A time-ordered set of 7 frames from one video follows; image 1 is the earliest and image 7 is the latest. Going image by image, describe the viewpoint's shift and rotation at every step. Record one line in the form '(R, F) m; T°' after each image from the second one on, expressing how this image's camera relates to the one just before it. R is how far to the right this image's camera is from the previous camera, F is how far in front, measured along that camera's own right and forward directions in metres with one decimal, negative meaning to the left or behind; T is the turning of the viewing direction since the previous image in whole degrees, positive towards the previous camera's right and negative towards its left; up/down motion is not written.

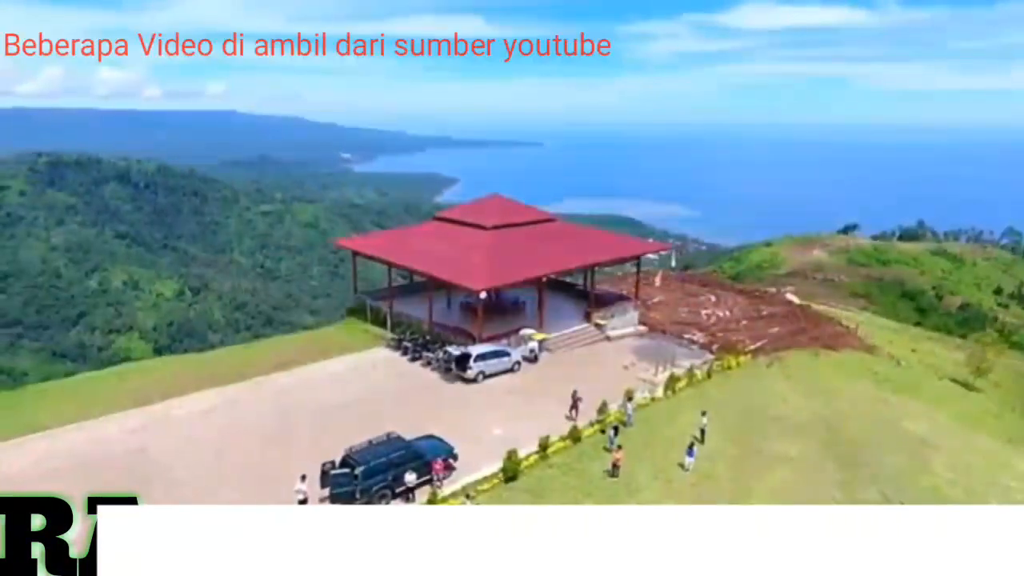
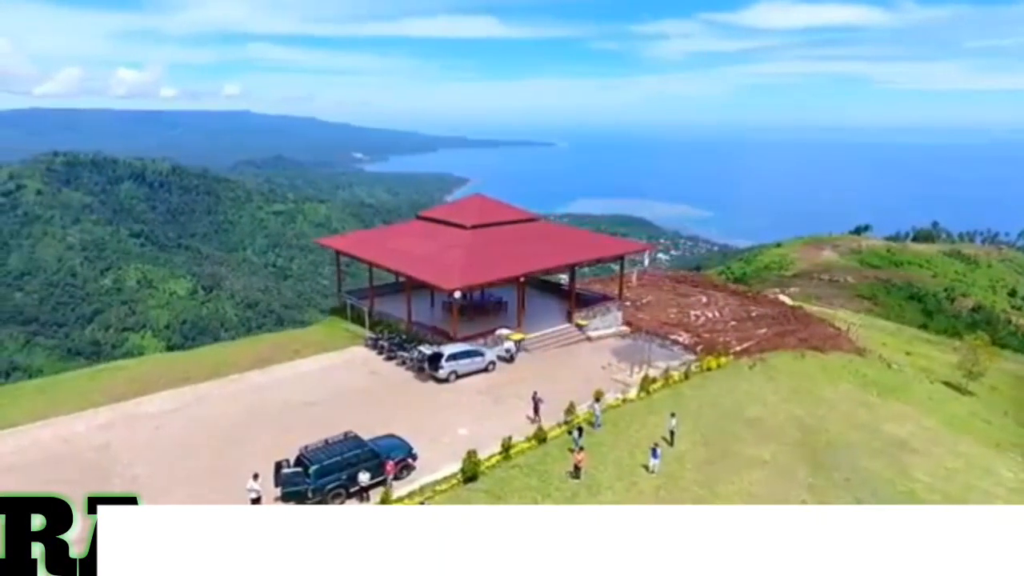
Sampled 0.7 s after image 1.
(+0.3, 0.0) m; -1°
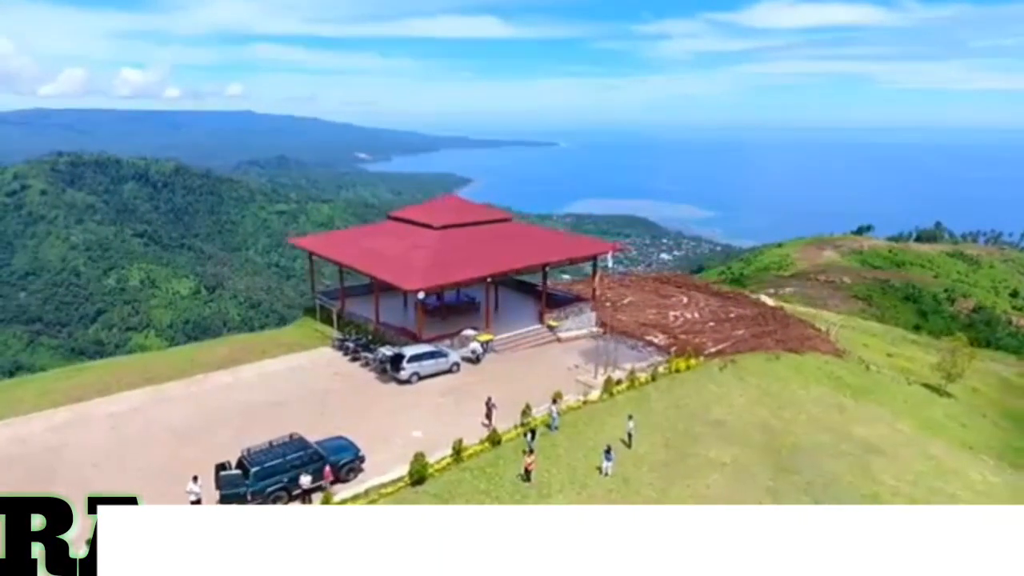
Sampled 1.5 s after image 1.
(+4.5, +0.7) m; -1°
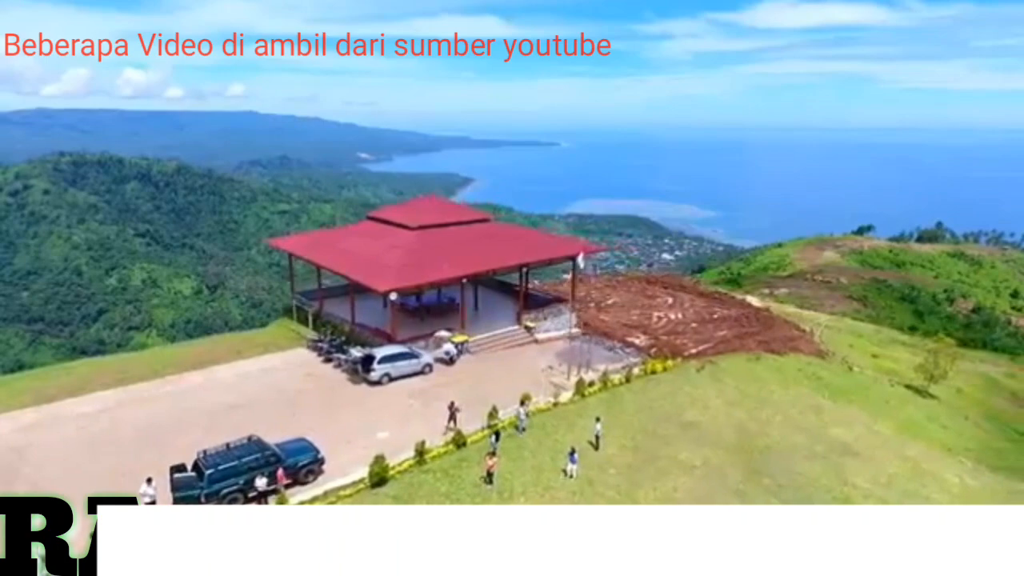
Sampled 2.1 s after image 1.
(+3.4, +0.2) m; 0°
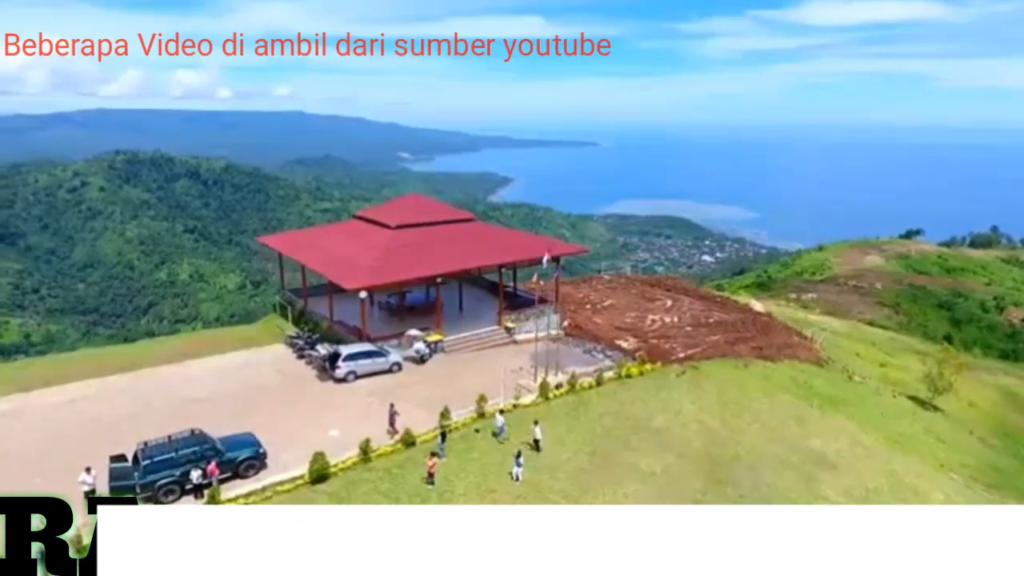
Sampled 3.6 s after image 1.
(+8.6, +0.5) m; -4°
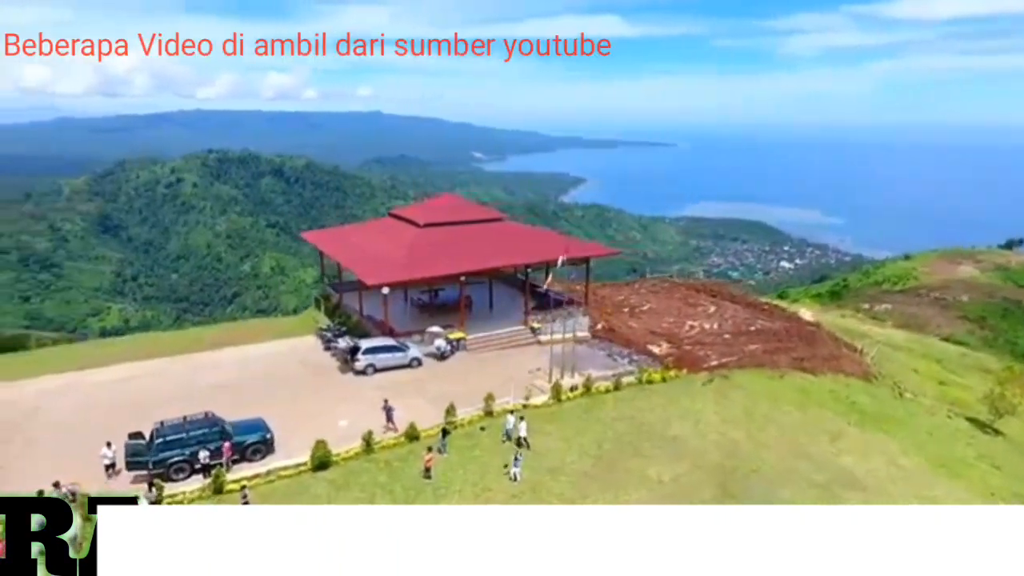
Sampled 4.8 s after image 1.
(+7.0, +0.2) m; -6°
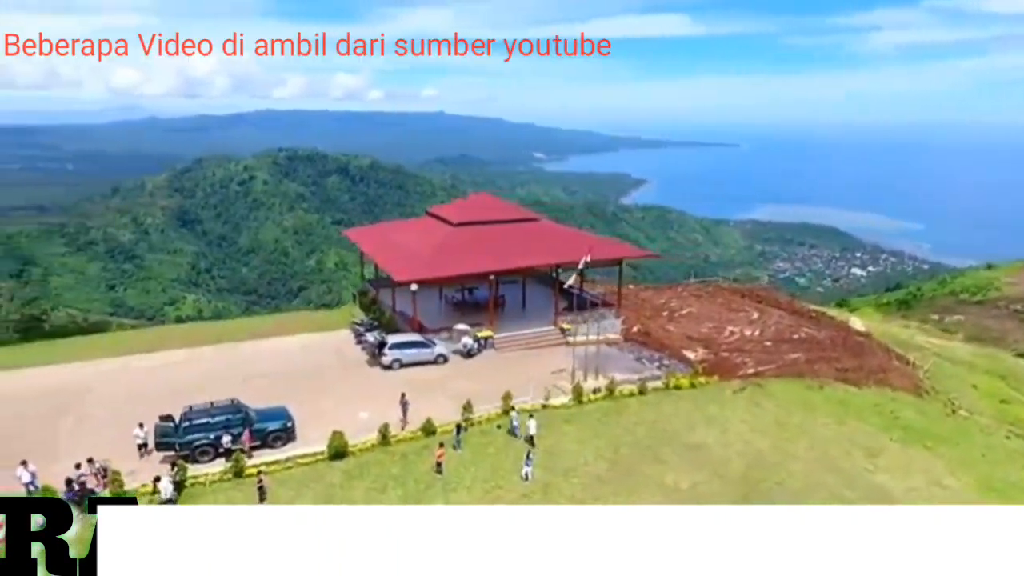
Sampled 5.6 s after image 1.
(+4.7, +0.2) m; -5°
